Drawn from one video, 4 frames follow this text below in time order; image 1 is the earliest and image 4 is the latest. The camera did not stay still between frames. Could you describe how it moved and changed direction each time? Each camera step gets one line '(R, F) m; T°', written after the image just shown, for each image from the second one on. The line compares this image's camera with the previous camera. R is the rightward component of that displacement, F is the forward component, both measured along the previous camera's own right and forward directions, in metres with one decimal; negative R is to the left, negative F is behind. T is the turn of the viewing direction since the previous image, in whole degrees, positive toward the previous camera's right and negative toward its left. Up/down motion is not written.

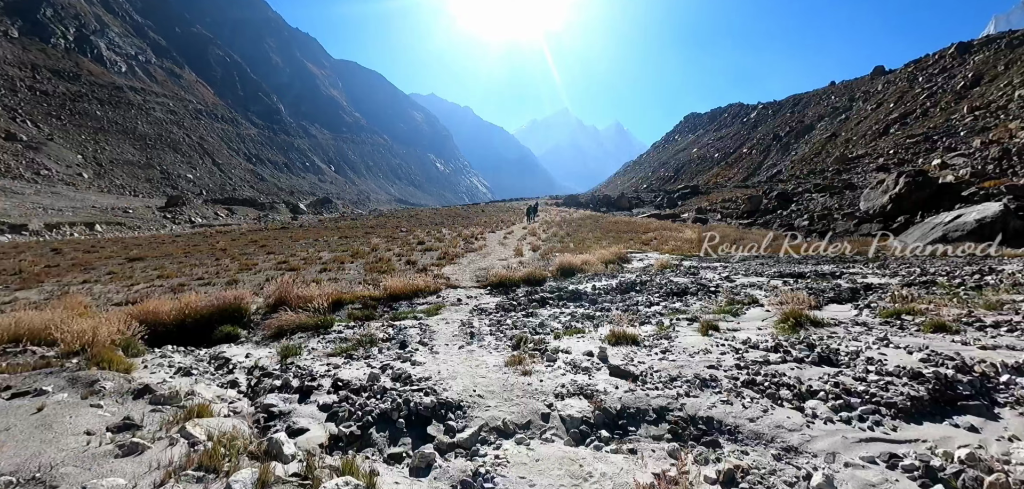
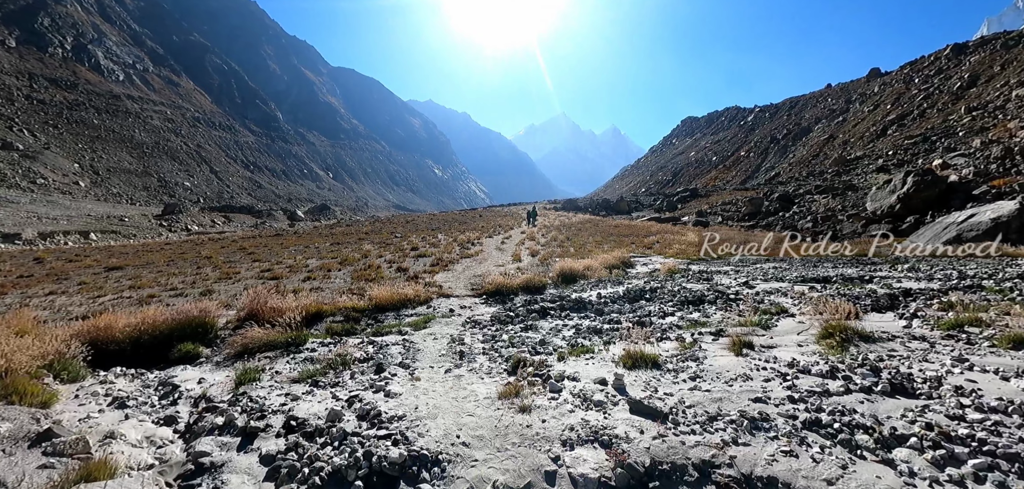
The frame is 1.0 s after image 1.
(+0.1, +1.3) m; 0°
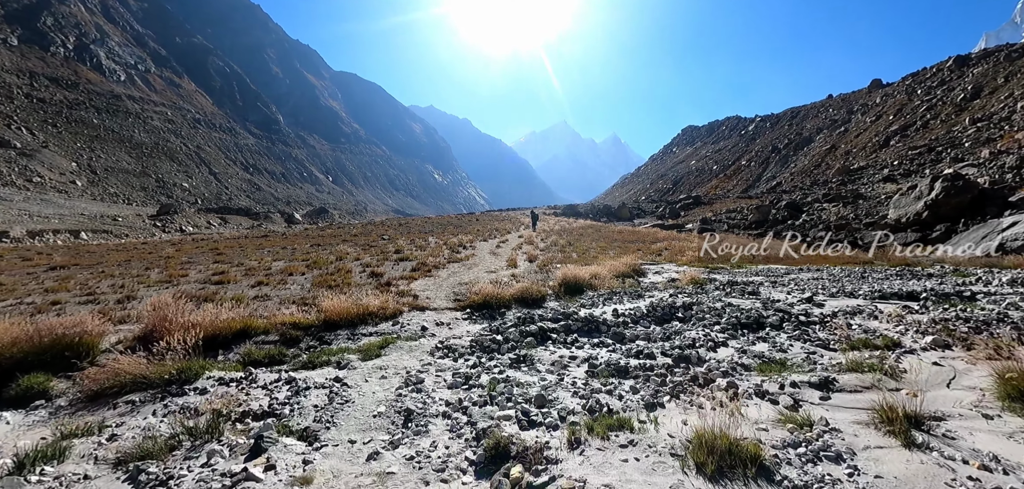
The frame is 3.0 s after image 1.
(+0.2, +3.0) m; 0°
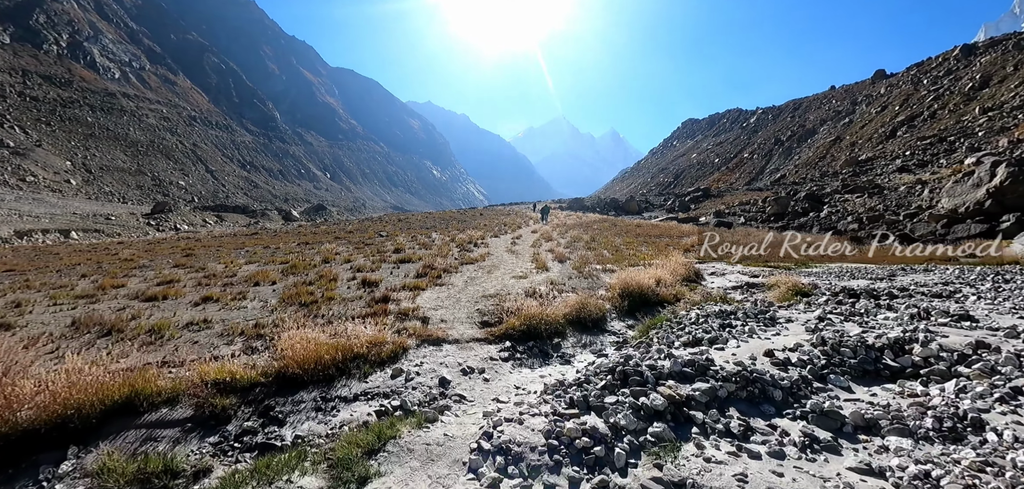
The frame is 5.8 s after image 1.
(-1.1, +4.1) m; 0°
